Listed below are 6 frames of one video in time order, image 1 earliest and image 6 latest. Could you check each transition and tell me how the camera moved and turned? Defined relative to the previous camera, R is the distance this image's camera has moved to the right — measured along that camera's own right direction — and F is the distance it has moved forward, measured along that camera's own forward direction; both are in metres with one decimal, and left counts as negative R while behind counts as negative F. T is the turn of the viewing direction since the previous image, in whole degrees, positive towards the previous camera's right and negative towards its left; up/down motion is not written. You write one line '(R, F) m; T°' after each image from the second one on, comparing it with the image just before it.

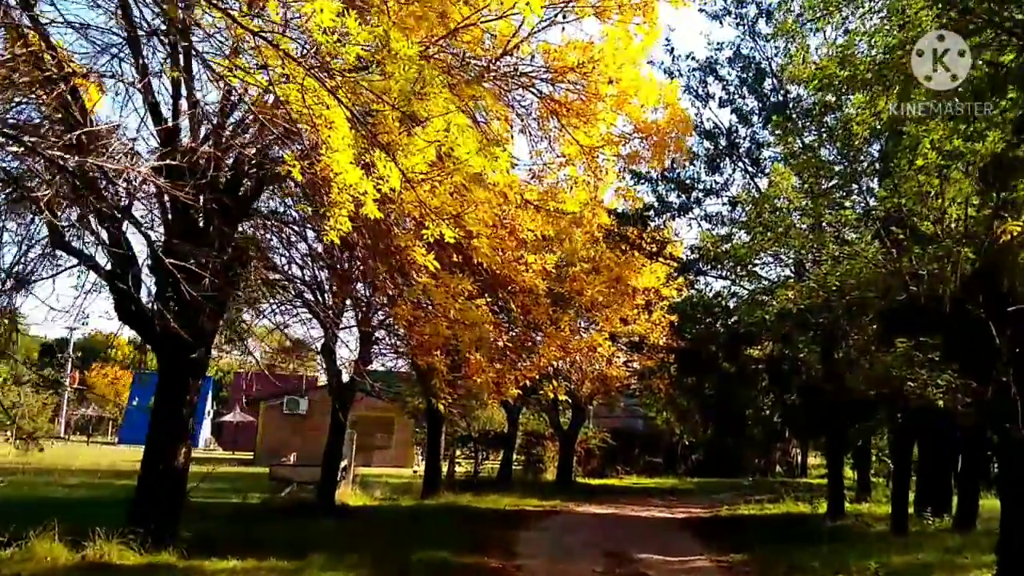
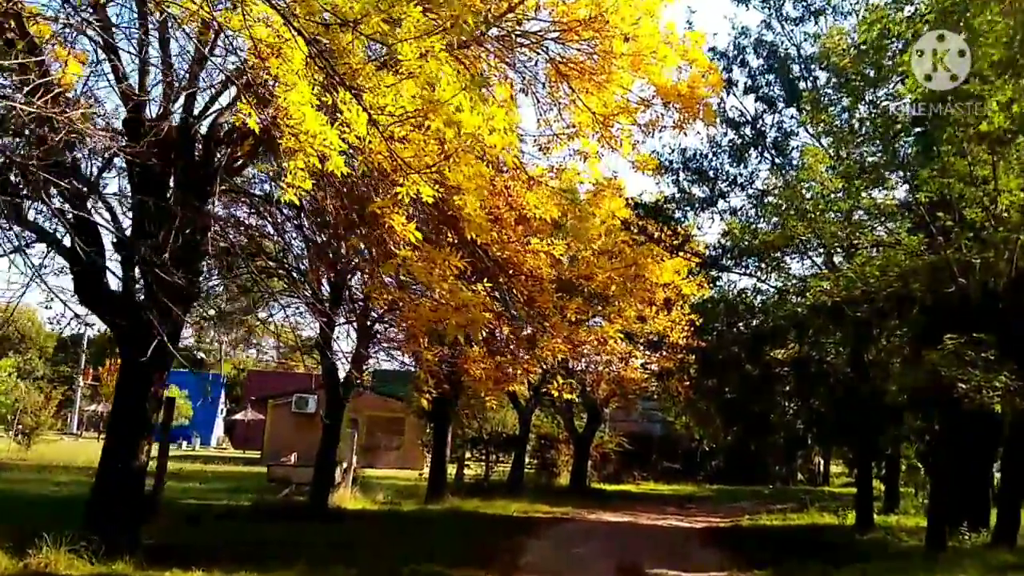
(+0.1, +1.0) m; -1°
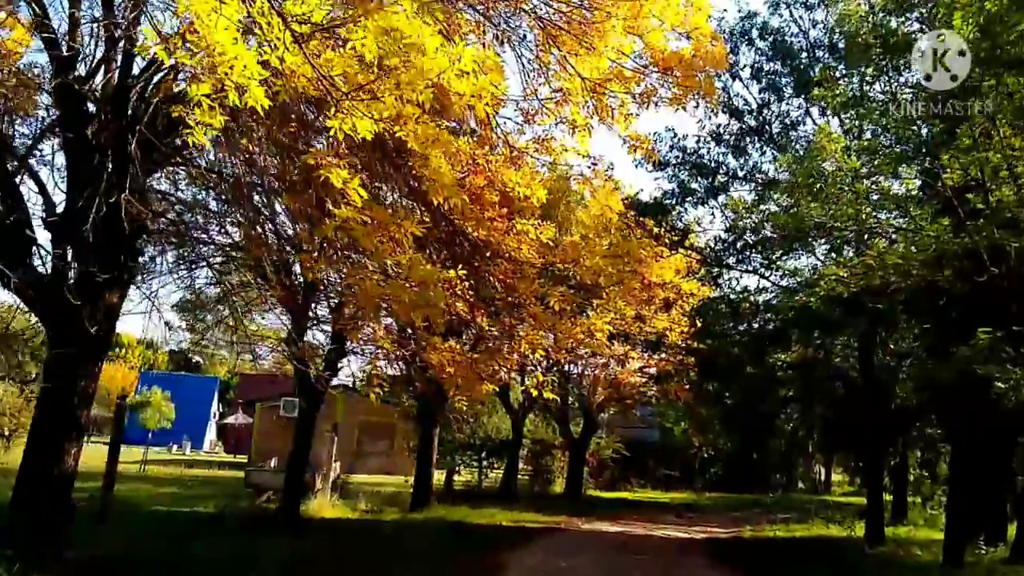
(+0.2, +1.0) m; 0°
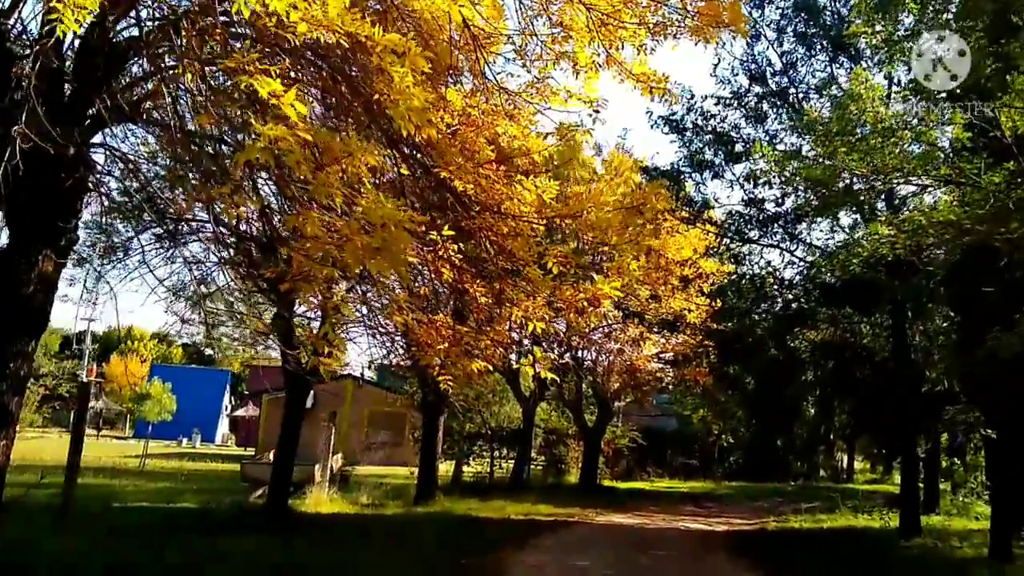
(+0.1, +1.0) m; -1°
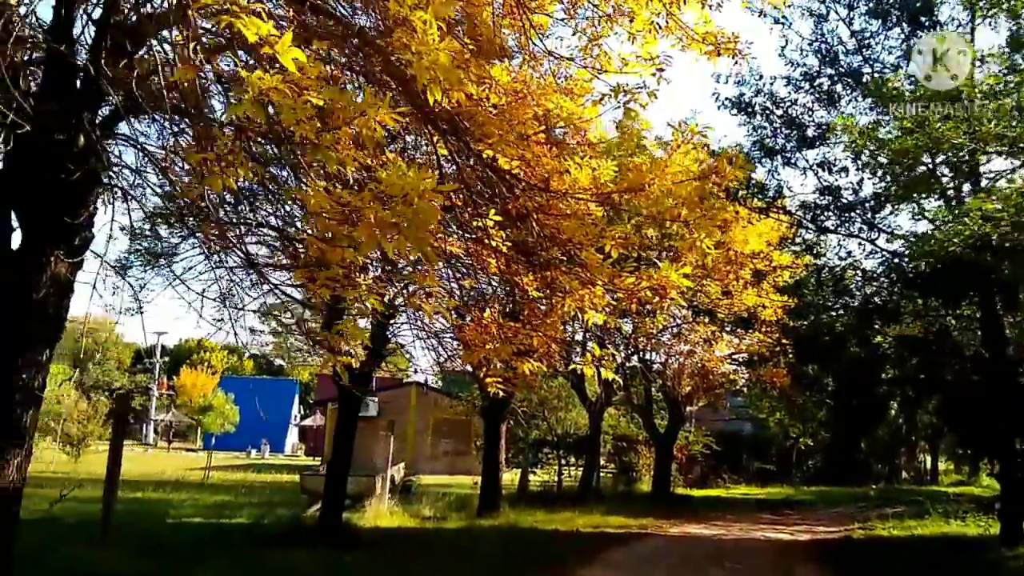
(+0.1, +0.7) m; -4°
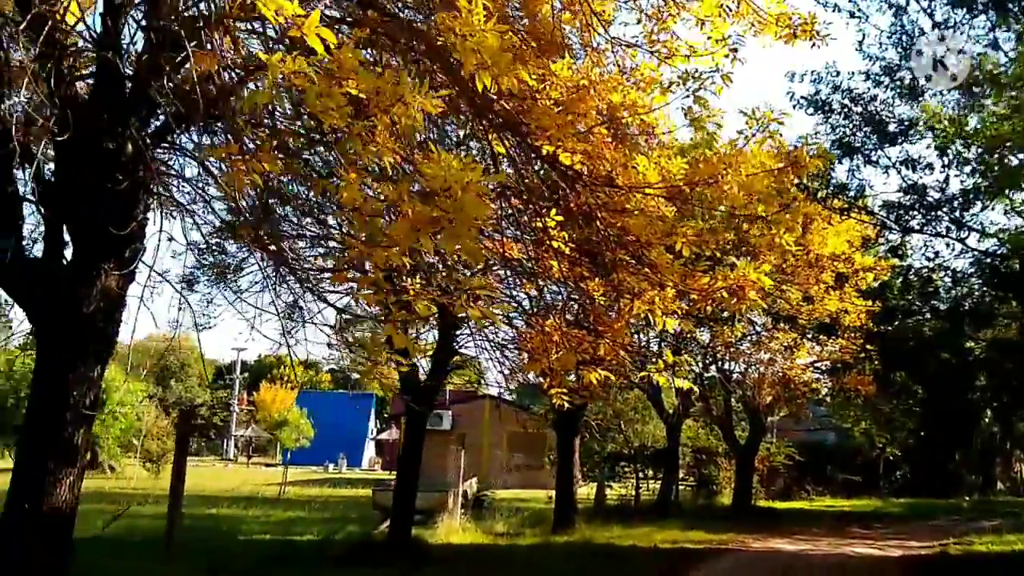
(+0.1, +0.4) m; -4°
